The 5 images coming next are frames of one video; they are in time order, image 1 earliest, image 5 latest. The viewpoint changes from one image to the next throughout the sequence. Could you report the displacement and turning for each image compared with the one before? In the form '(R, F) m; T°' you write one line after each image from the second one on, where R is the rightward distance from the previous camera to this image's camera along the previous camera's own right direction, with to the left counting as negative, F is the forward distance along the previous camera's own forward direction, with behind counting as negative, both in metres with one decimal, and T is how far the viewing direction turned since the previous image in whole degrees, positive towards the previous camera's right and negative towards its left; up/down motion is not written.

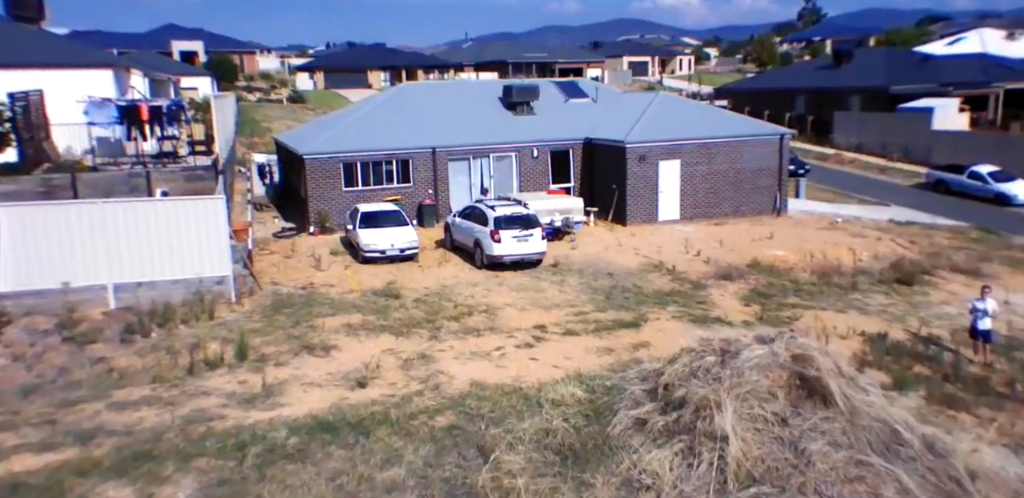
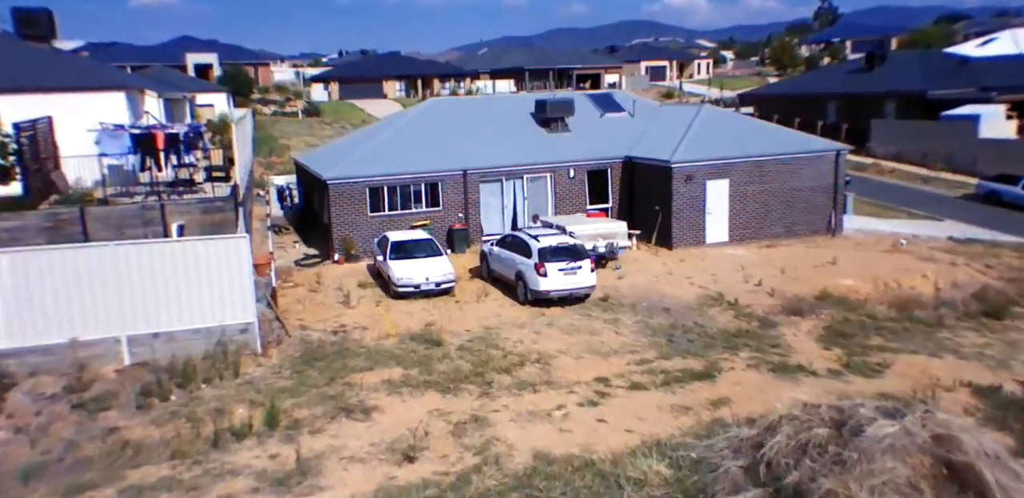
(-0.8, +1.5) m; -1°
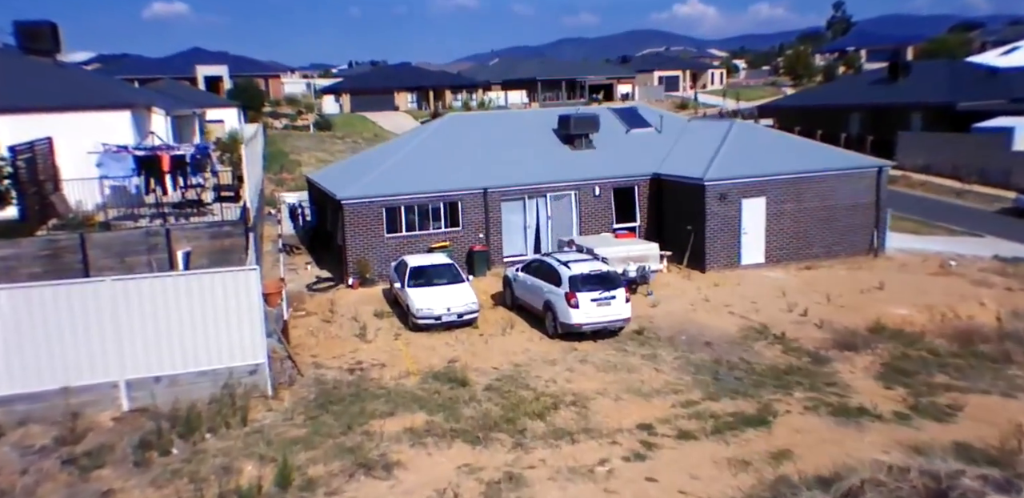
(-0.4, +1.1) m; -1°
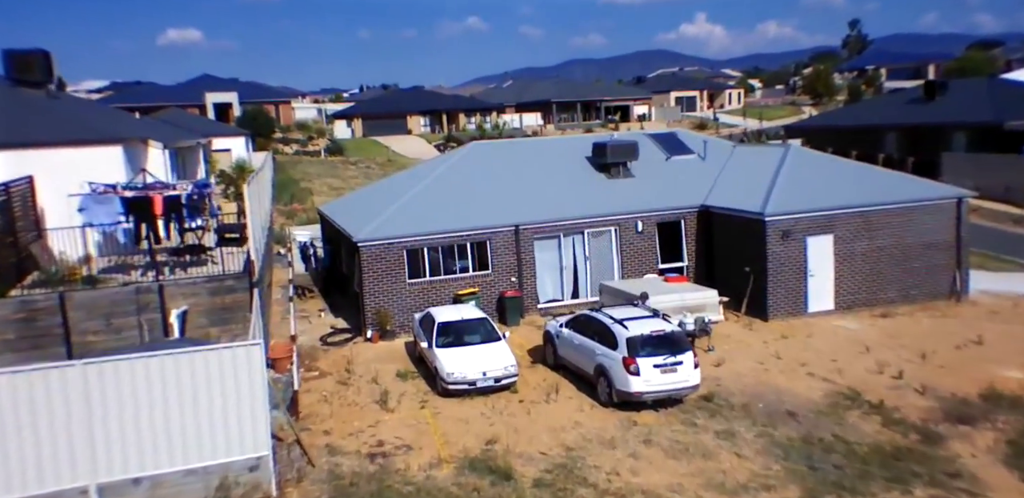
(-0.6, +2.2) m; -1°
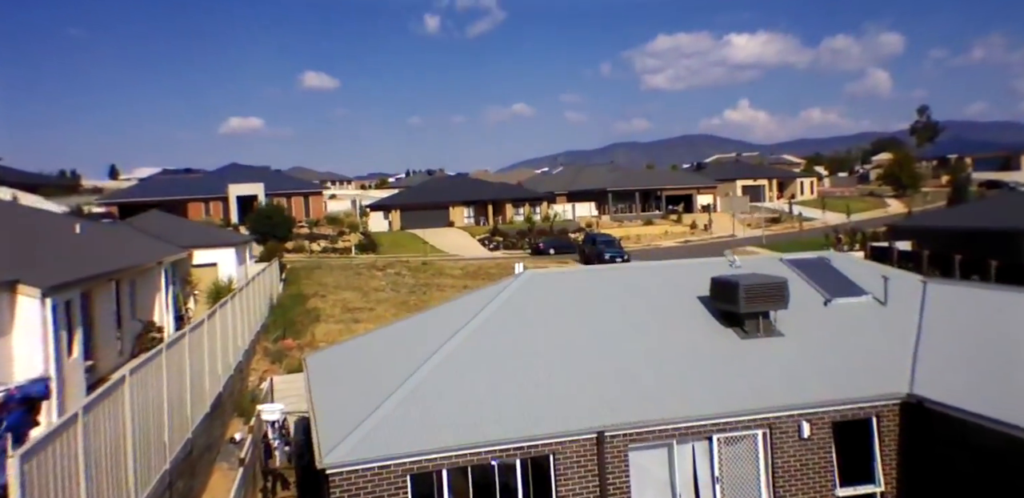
(-0.6, +7.7) m; -4°
